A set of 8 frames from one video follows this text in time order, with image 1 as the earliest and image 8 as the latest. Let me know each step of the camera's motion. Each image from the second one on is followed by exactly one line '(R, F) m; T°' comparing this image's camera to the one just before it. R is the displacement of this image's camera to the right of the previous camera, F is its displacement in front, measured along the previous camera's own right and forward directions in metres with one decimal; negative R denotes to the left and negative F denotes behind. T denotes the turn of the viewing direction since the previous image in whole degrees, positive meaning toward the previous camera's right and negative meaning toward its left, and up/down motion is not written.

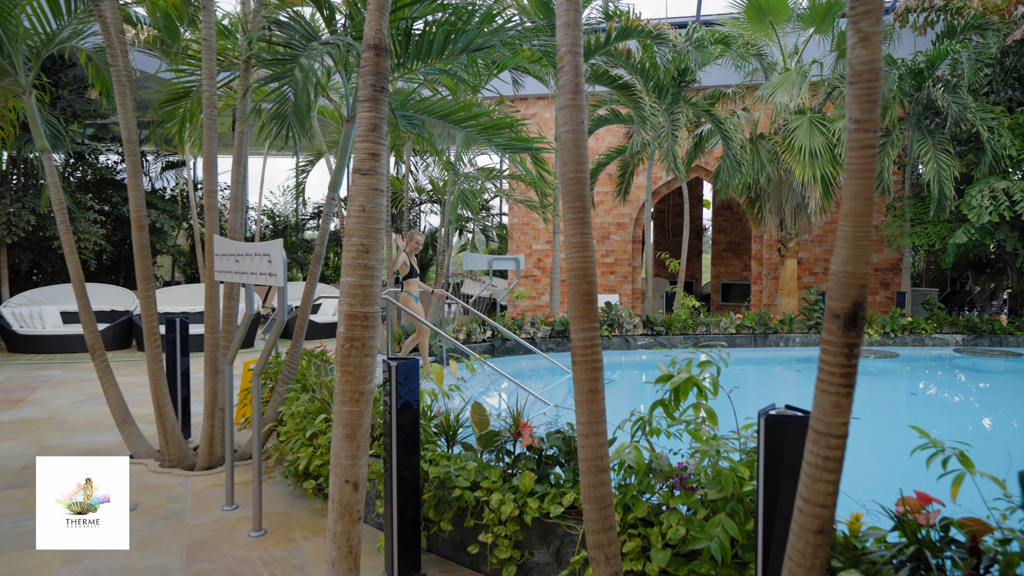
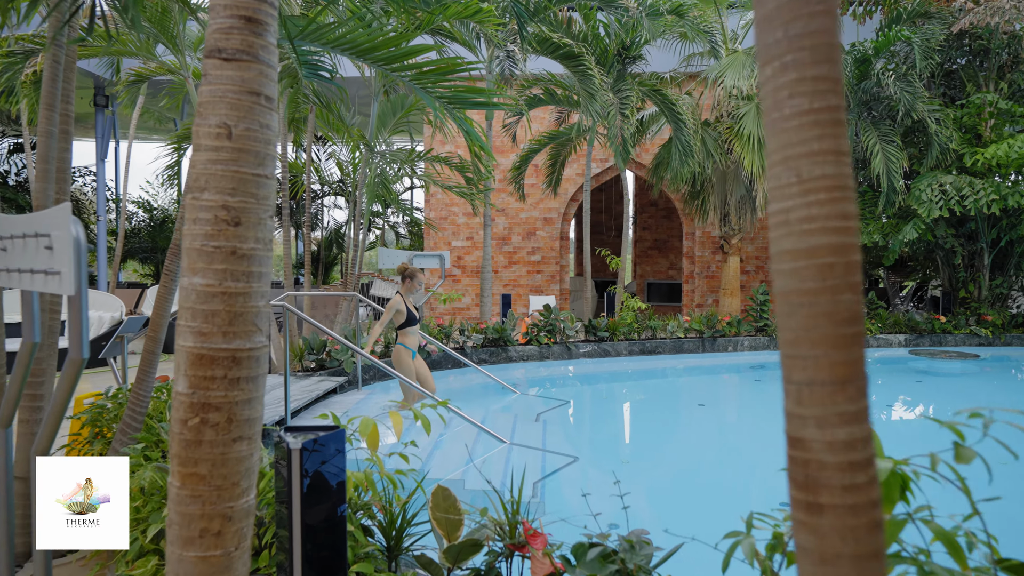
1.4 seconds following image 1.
(-0.2, +1.1) m; +8°
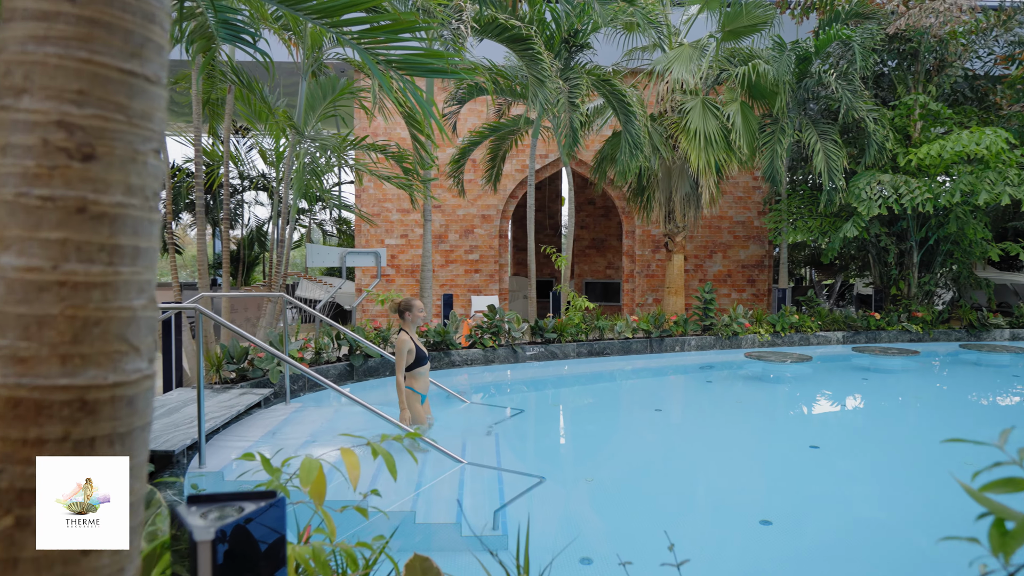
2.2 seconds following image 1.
(-0.1, +0.4) m; +6°
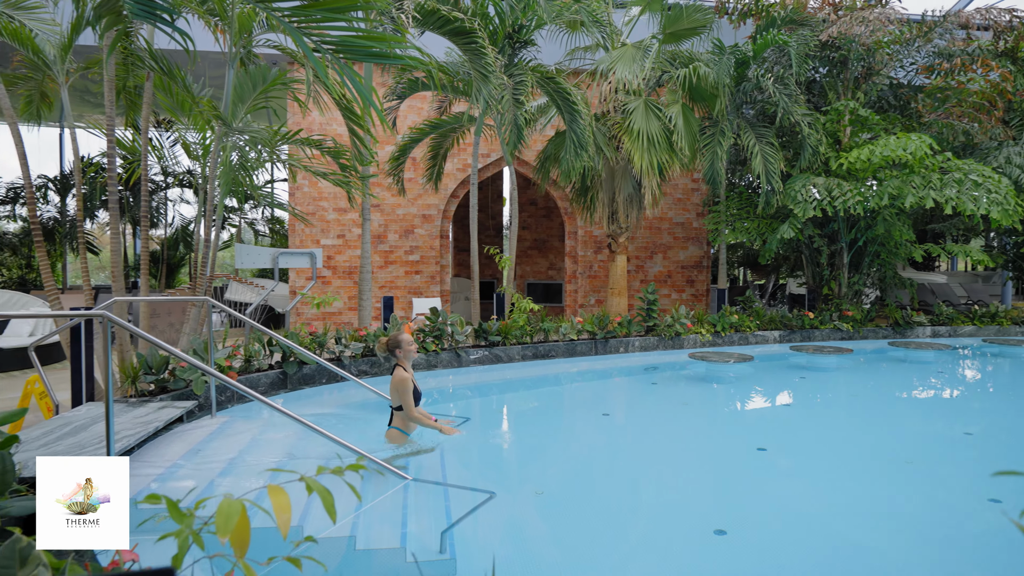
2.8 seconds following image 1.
(0.0, +0.2) m; +5°
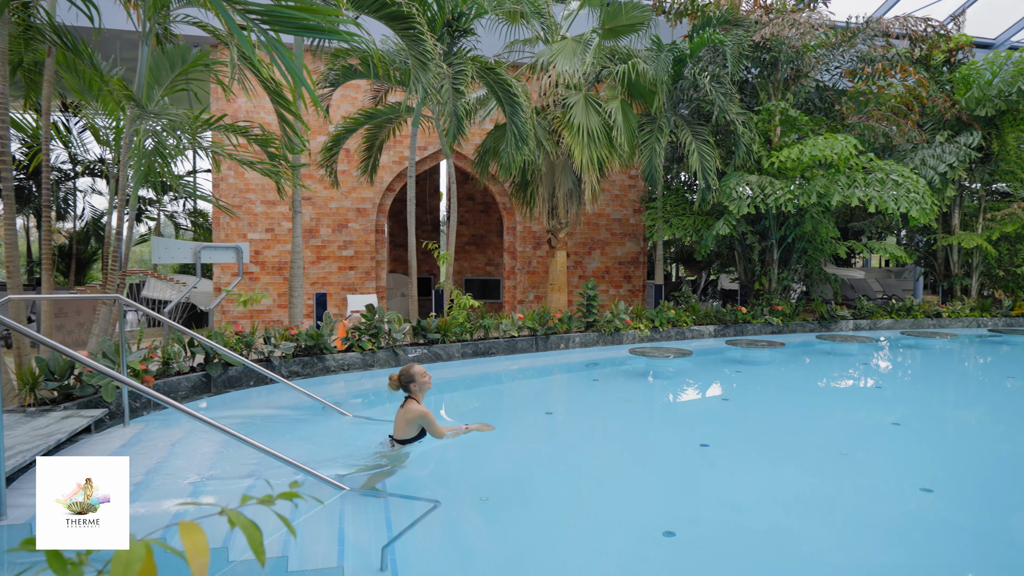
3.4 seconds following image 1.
(0.0, +0.2) m; +6°
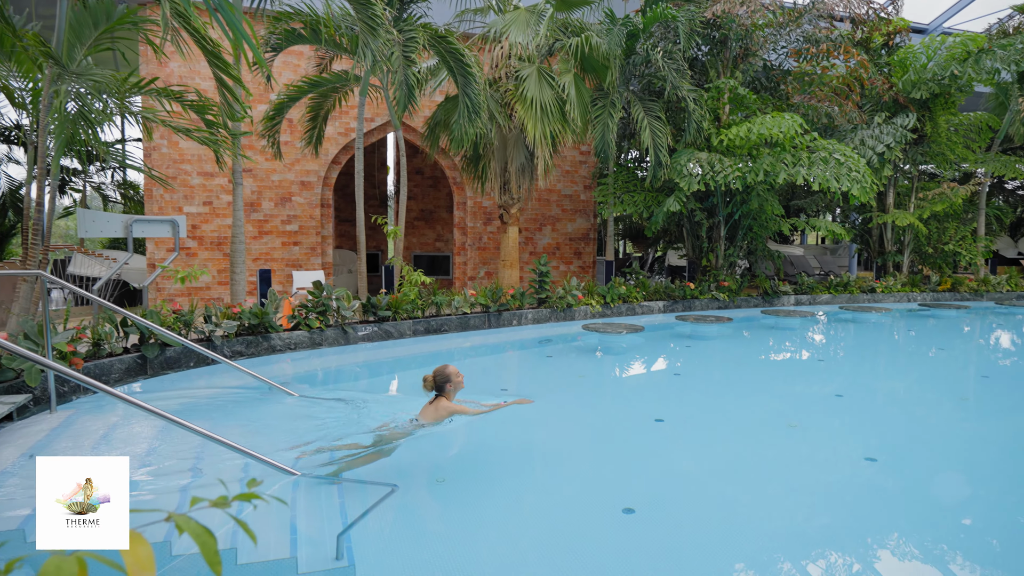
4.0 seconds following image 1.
(-0.1, +0.1) m; +5°
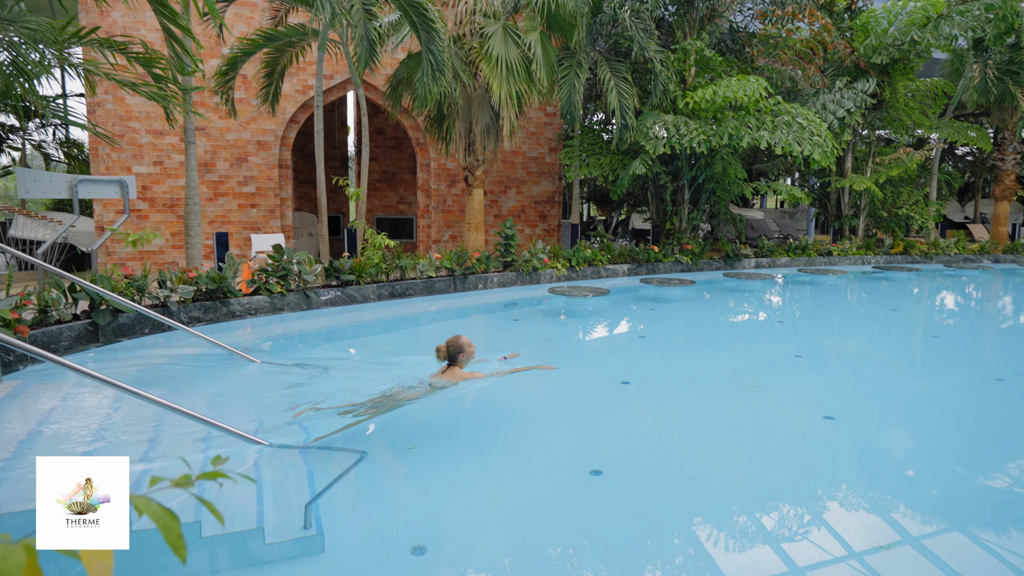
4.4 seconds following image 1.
(0.0, 0.0) m; +3°
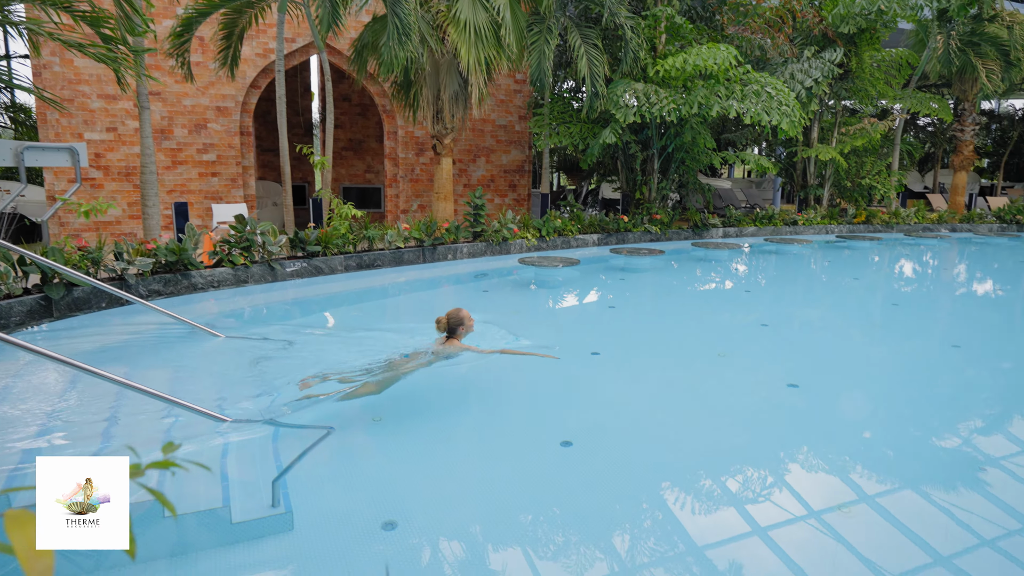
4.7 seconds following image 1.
(0.0, 0.0) m; +3°
